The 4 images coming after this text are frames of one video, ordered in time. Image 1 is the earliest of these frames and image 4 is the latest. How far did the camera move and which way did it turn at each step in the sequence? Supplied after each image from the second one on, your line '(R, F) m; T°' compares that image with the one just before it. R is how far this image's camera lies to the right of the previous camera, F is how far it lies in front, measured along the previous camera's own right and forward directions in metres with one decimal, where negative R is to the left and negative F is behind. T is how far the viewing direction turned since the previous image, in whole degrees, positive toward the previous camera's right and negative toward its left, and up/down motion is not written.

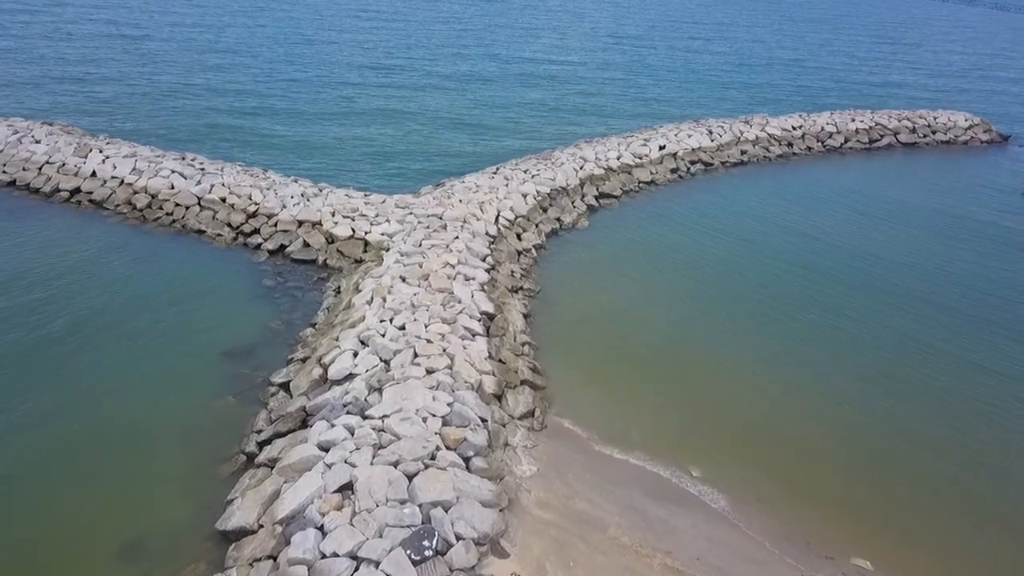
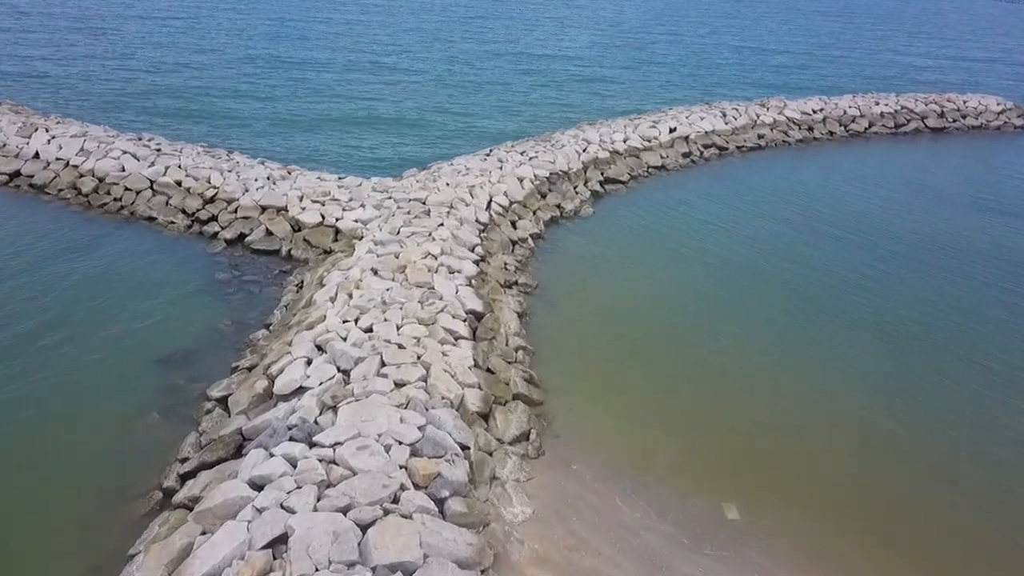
(+0.1, +1.6) m; 0°
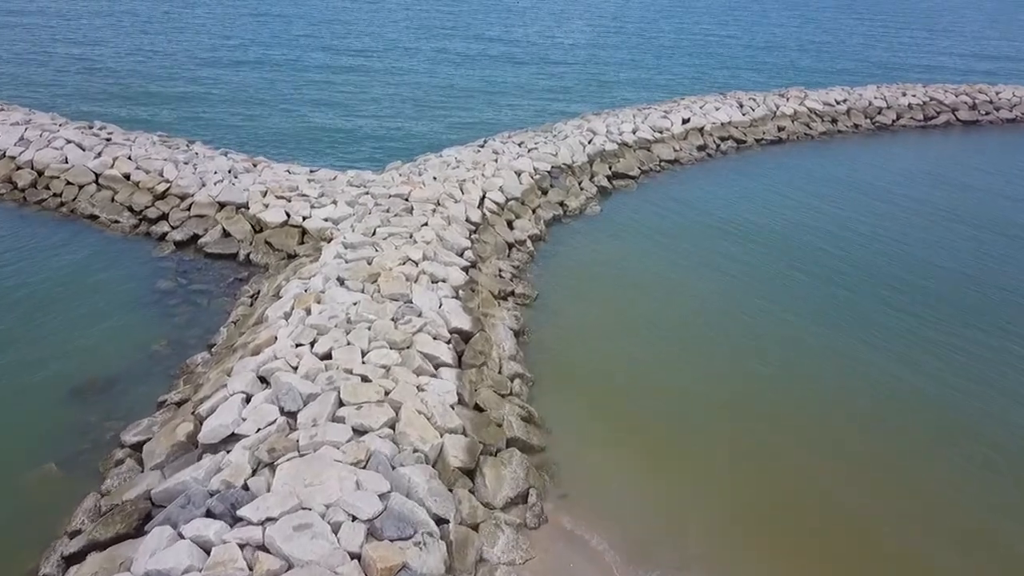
(0.0, +1.5) m; 0°
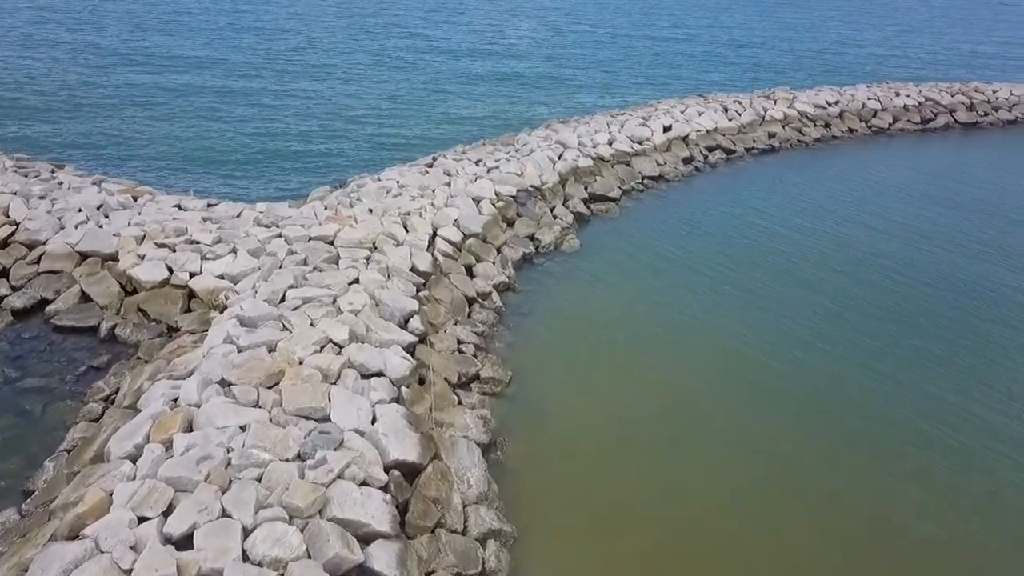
(-0.1, +2.3) m; +3°
